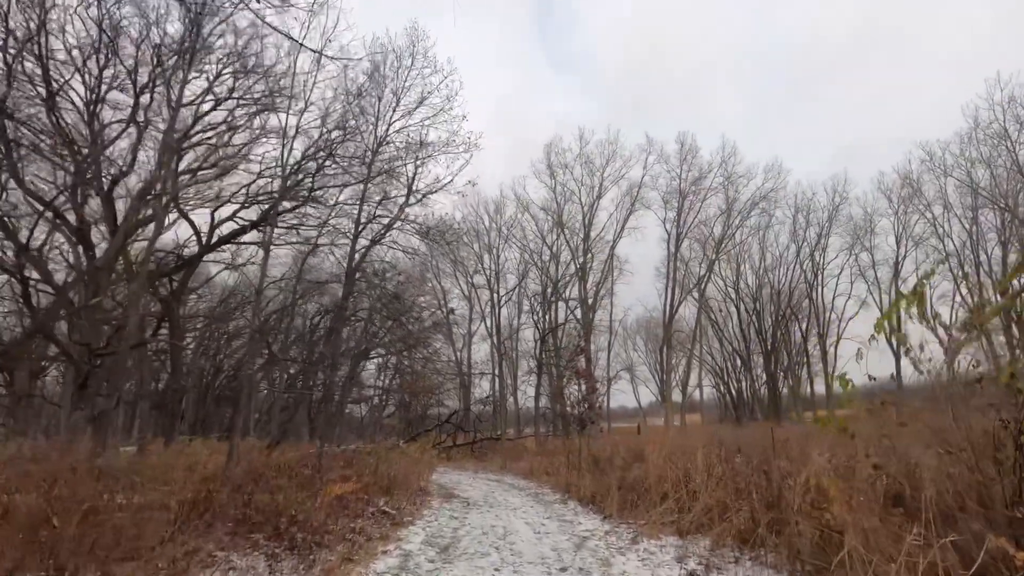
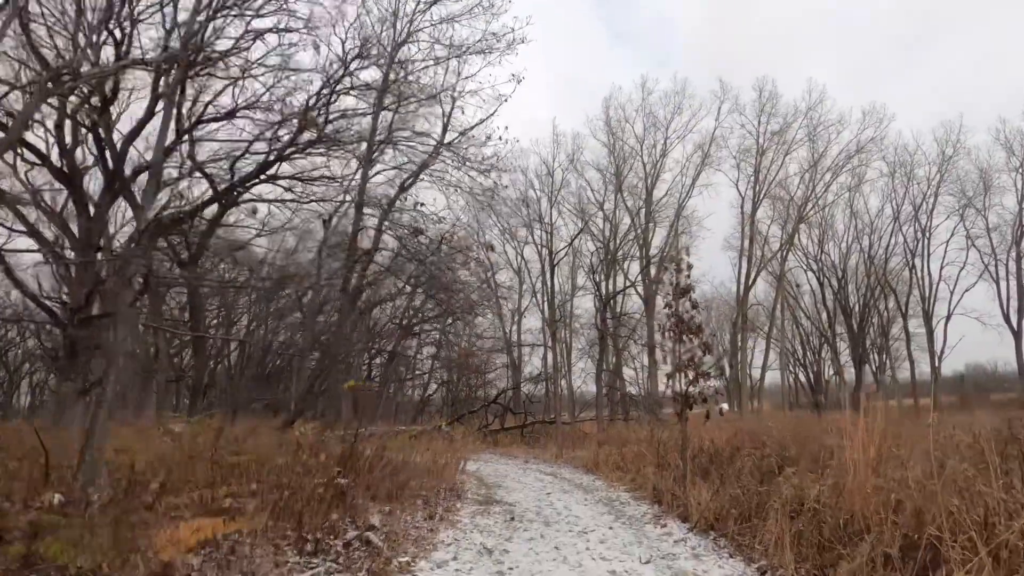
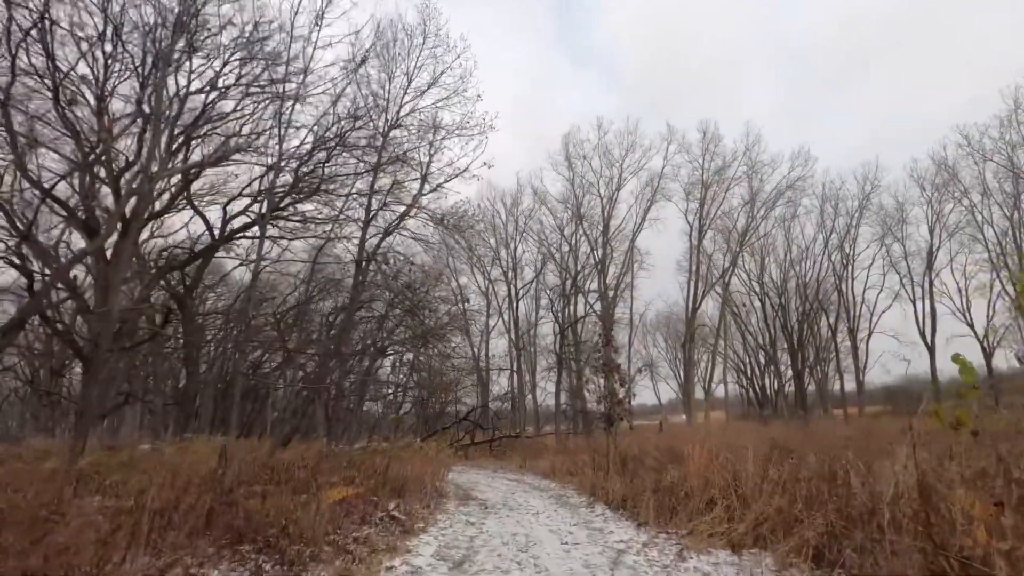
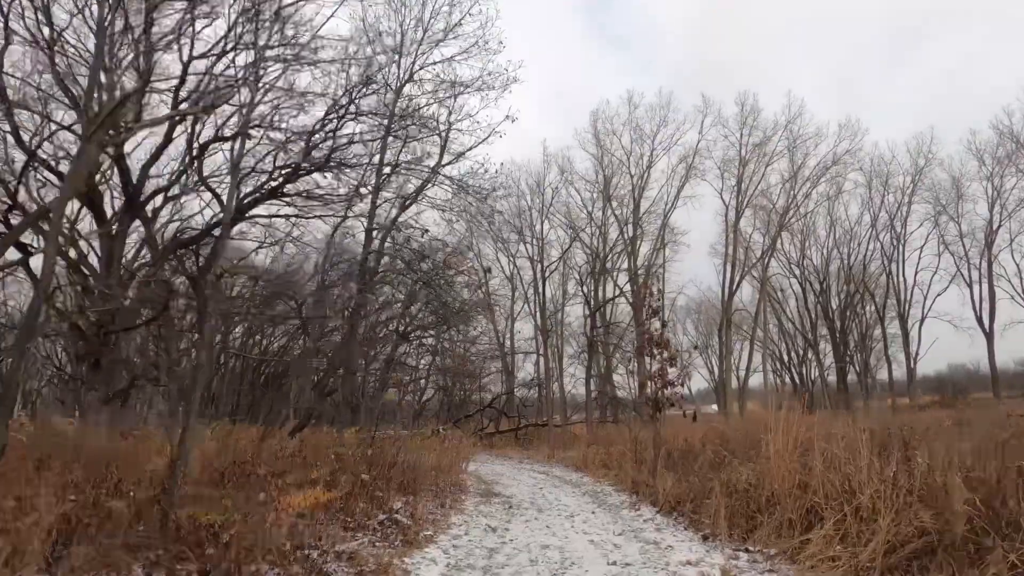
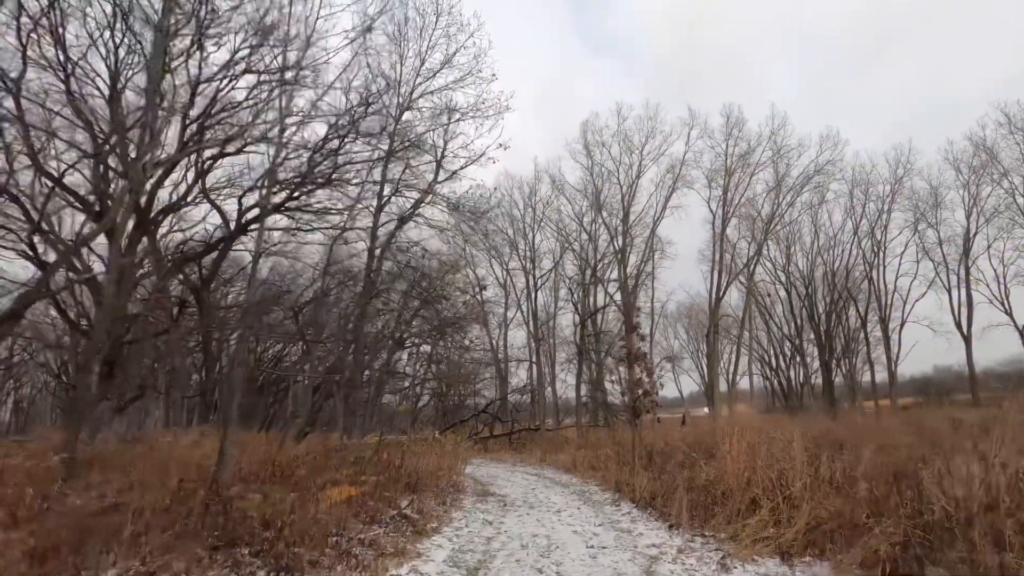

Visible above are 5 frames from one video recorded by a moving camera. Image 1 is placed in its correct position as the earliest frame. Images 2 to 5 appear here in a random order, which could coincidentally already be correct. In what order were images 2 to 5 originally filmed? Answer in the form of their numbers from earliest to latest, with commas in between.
3, 5, 4, 2
